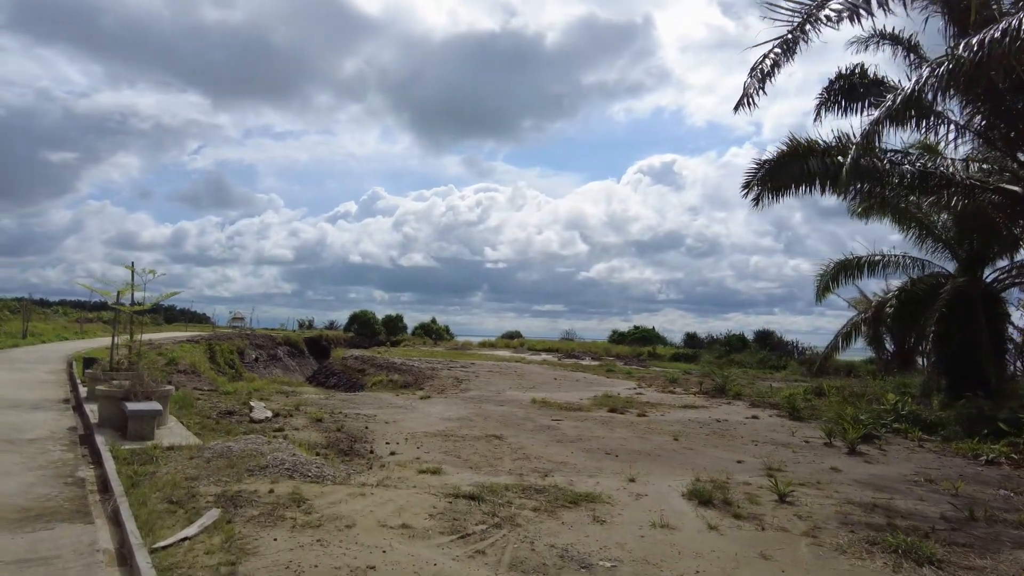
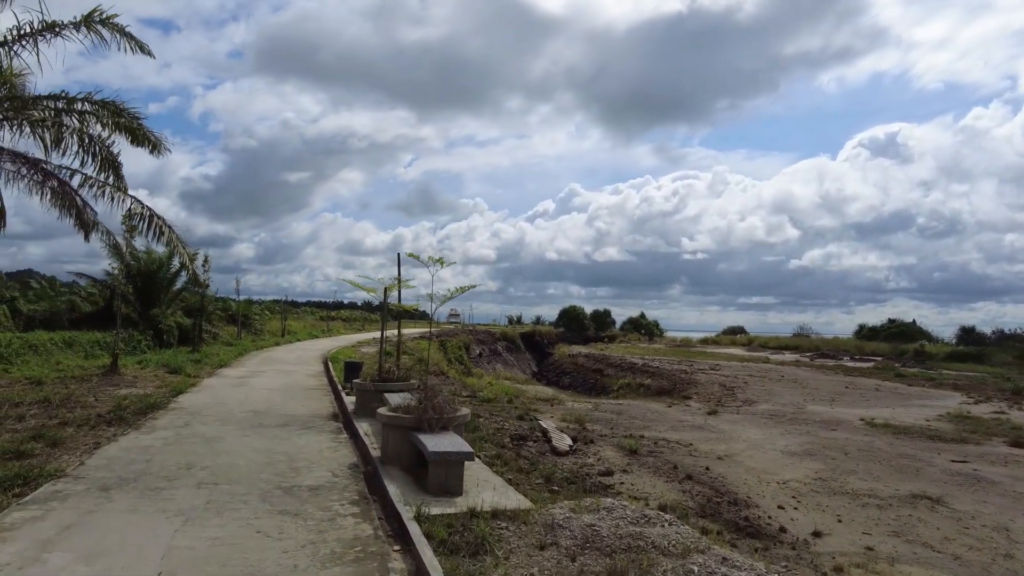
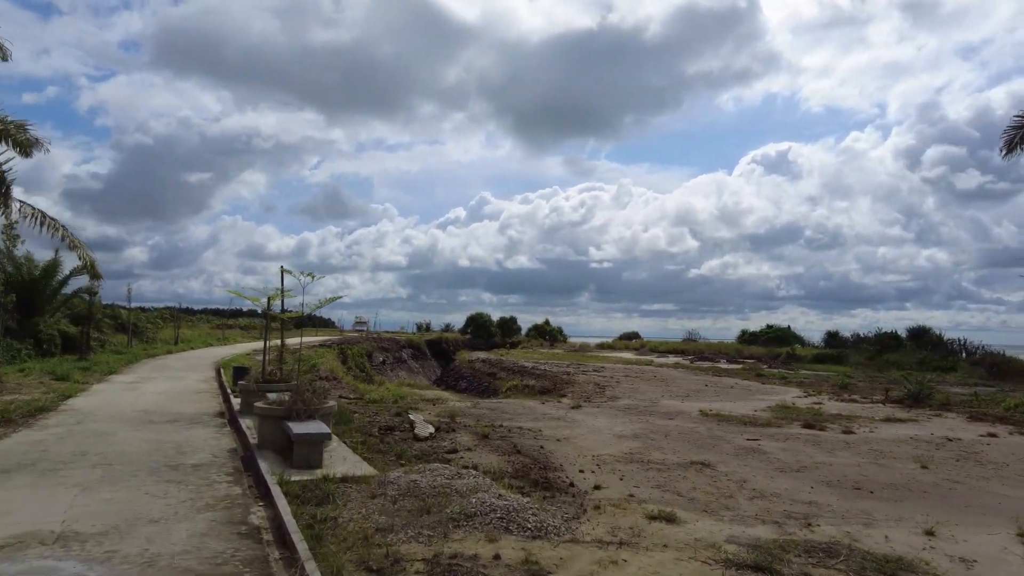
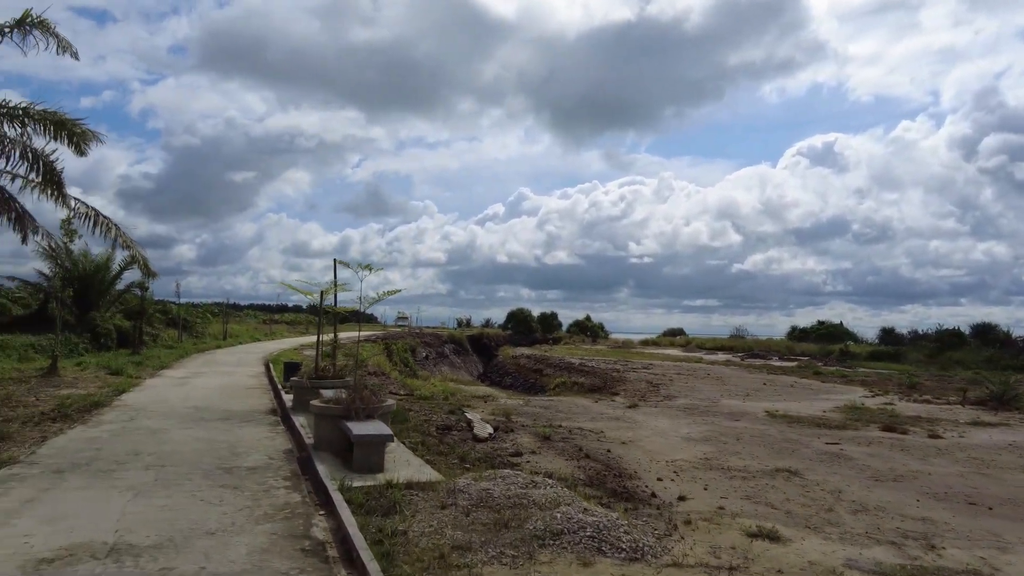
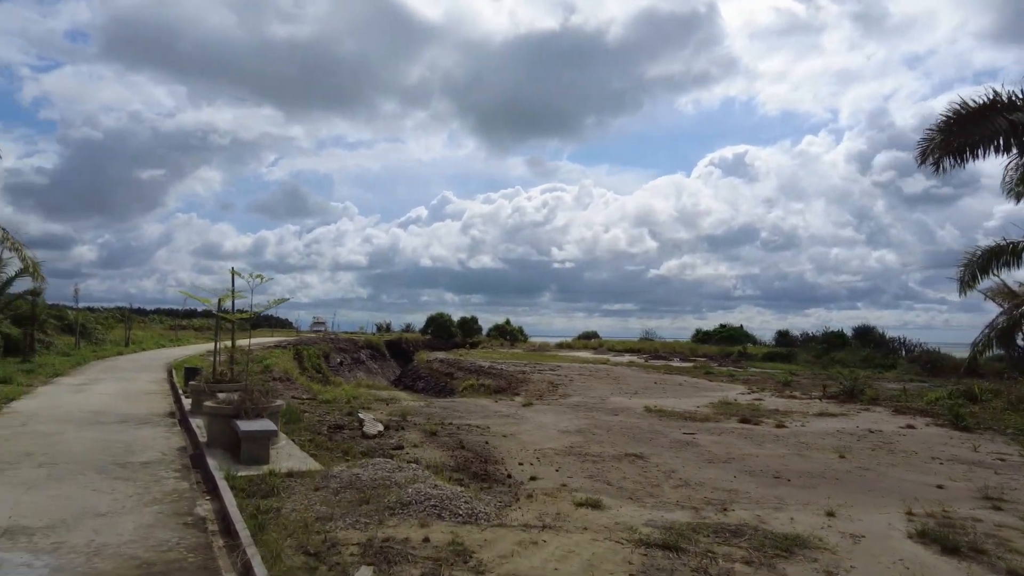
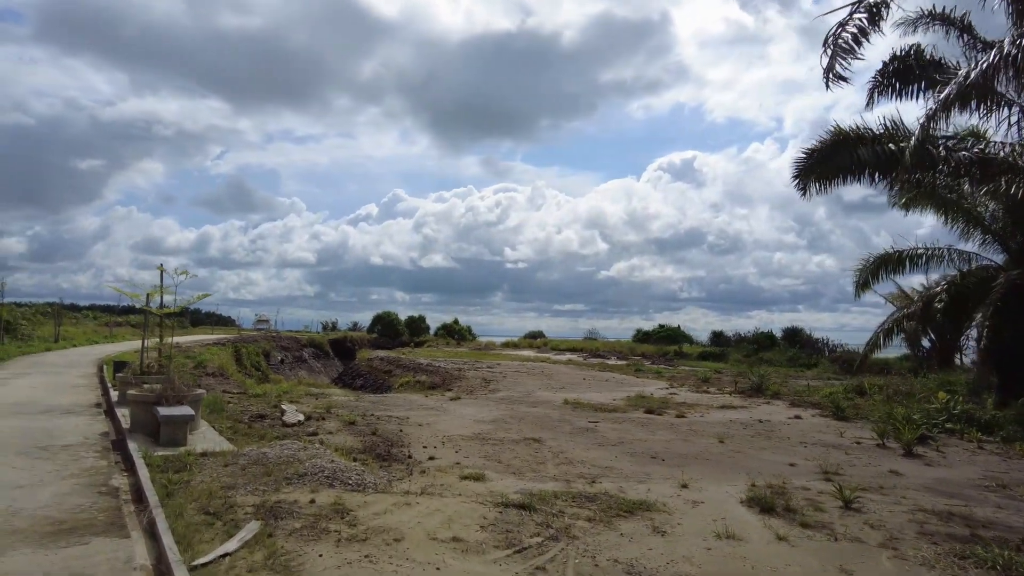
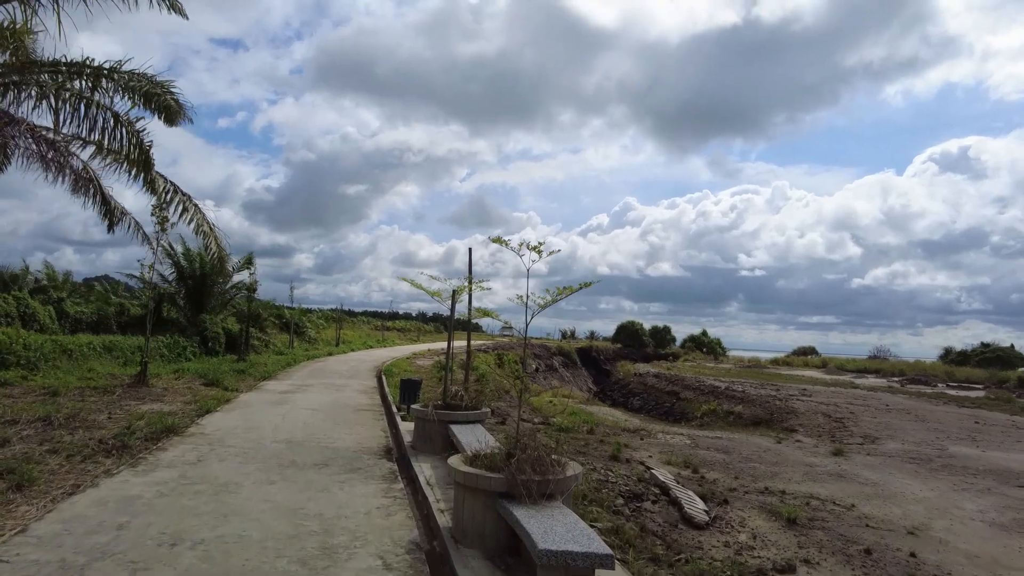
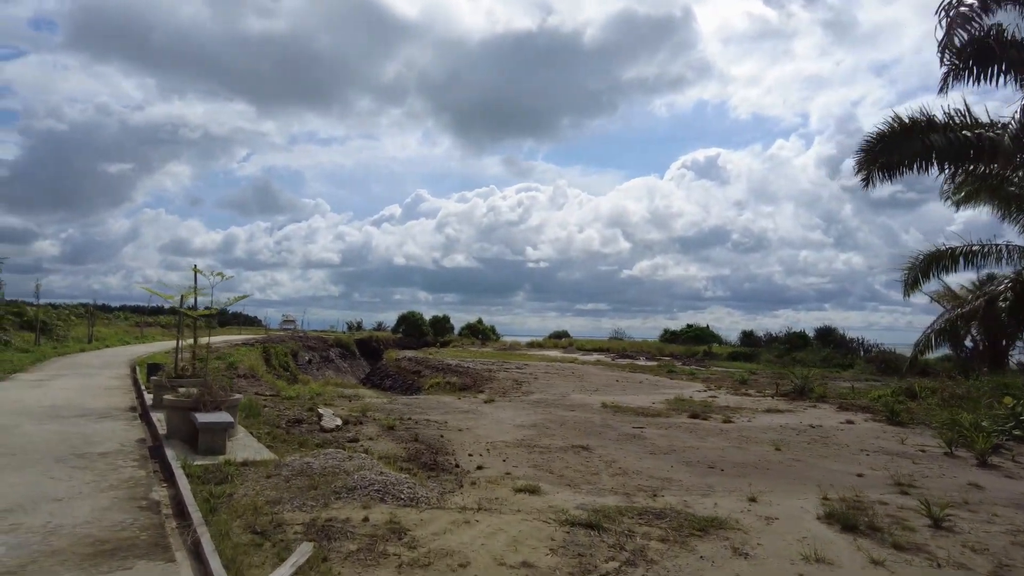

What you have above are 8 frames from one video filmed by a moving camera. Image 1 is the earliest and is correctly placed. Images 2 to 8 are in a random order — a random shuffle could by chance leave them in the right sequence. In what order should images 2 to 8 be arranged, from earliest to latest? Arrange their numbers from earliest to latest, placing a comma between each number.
6, 8, 5, 3, 4, 2, 7
